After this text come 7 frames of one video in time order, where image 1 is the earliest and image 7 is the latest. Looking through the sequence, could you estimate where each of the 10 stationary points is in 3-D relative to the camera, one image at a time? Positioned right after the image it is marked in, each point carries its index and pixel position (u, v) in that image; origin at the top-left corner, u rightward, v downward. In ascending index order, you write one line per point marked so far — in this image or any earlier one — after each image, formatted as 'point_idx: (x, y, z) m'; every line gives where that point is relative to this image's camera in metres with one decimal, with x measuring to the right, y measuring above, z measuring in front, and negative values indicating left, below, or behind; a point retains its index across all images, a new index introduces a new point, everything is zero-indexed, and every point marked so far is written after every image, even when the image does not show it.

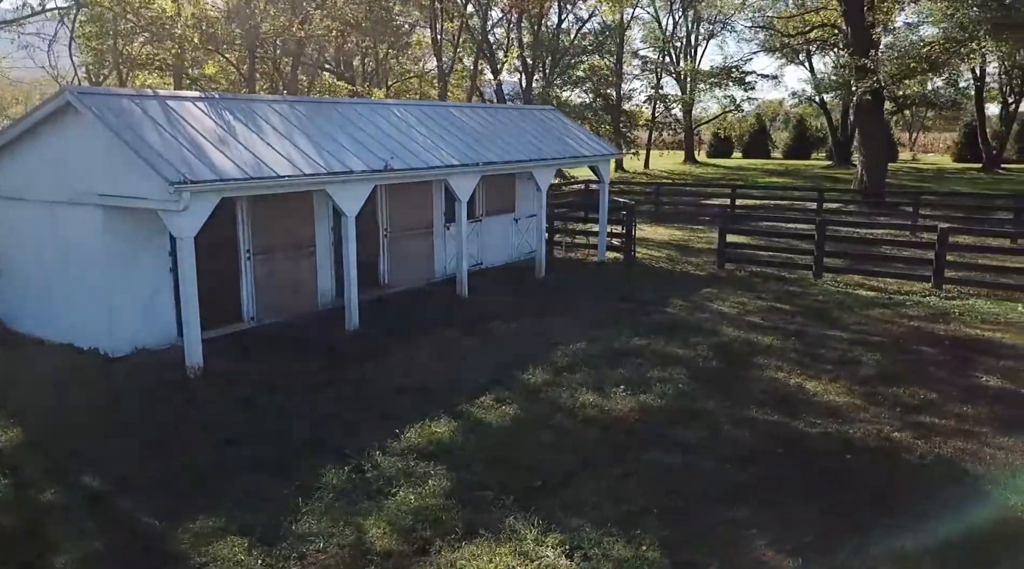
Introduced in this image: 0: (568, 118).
0: (+1.0, +2.5, +13.5) m
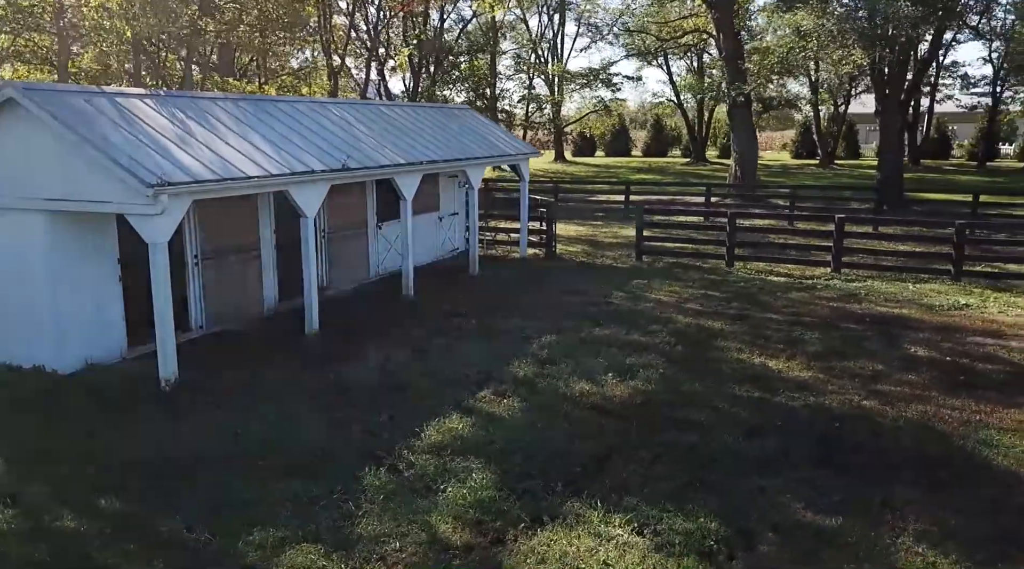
0: (-0.4, +2.6, +13.9) m
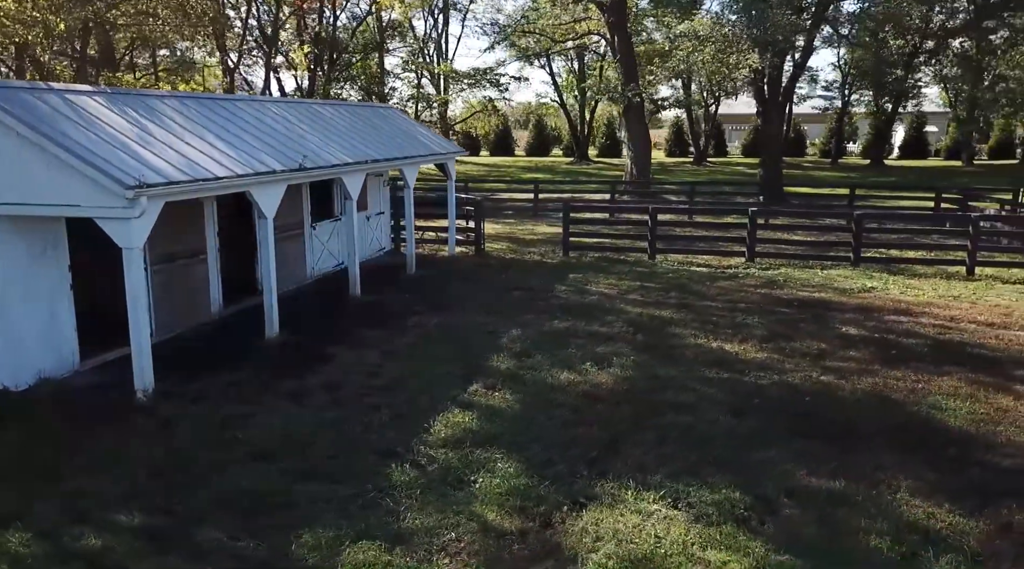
0: (-1.6, +2.6, +13.9) m
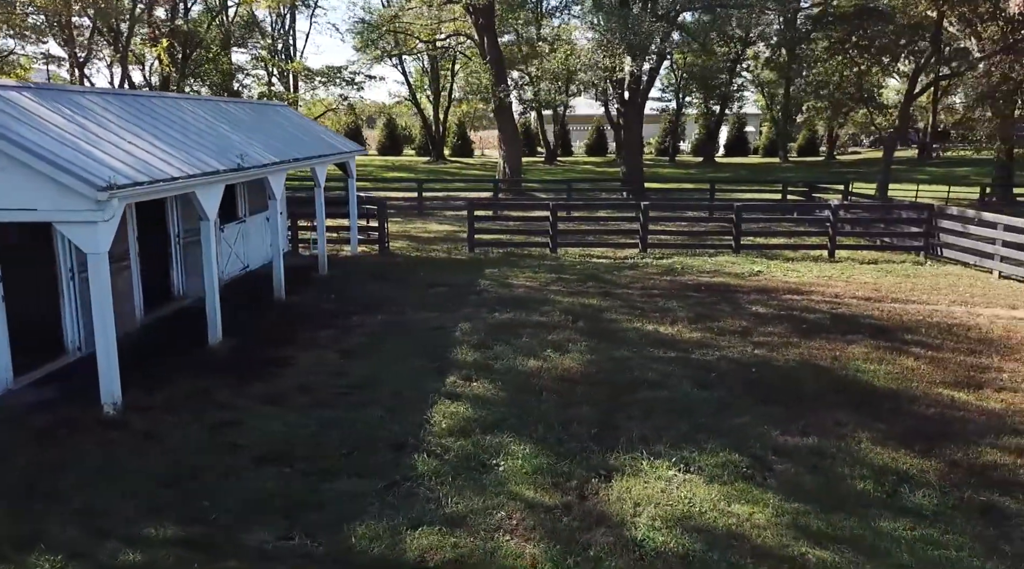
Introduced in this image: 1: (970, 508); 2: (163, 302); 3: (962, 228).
0: (-3.2, +2.6, +13.7) m
1: (+3.4, -1.7, +6.7) m
2: (-4.4, -0.2, +11.2) m
3: (+6.8, +0.8, +13.4) m
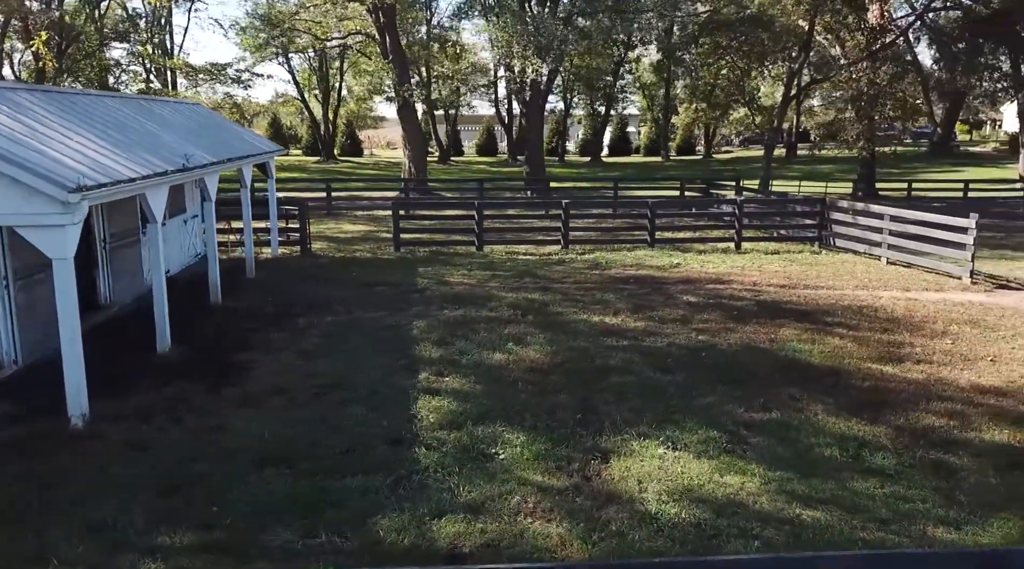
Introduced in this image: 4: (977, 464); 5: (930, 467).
0: (-4.4, +2.5, +13.4) m
1: (+3.4, -1.5, +7.5) m
2: (-5.0, -0.3, +10.6) m
3: (+5.6, +1.1, +14.6) m
4: (+3.9, -1.5, +7.6) m
5: (+3.5, -1.5, +7.5) m
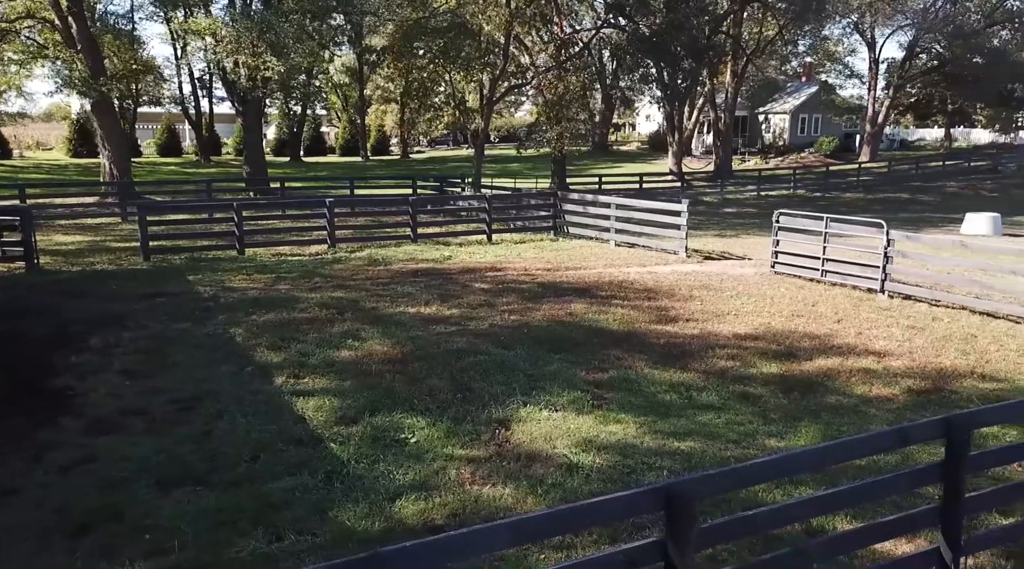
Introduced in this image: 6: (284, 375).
0: (-7.5, +2.2, +11.4) m
1: (+2.3, -1.2, +9.2) m
2: (-6.8, -0.6, +8.7) m
3: (+1.3, +1.4, +16.6) m
4: (+2.7, -1.1, +9.5) m
5: (+2.4, -1.2, +9.2) m
6: (-2.3, -0.8, +8.8) m
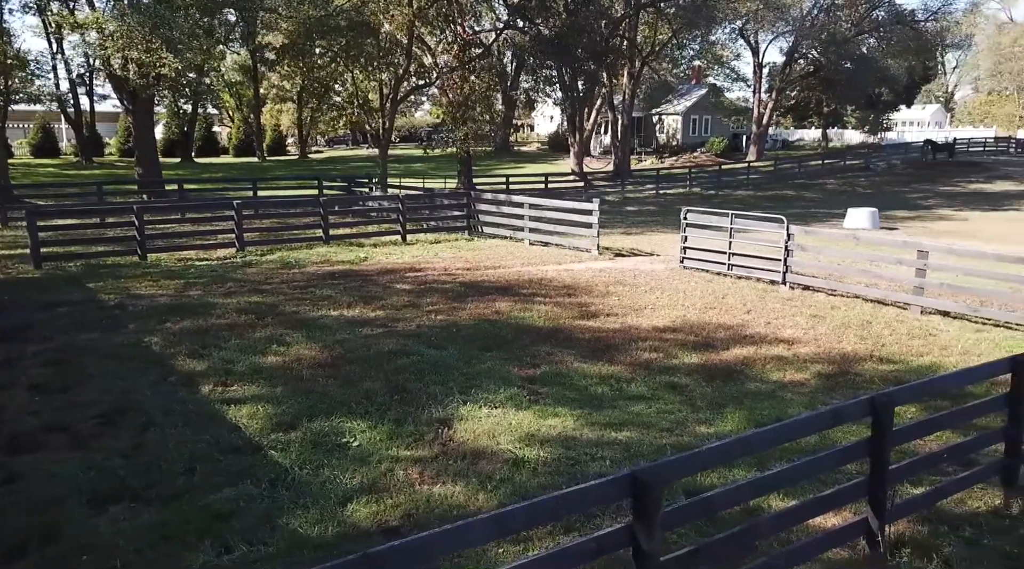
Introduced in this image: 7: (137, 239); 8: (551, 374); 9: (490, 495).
0: (-8.4, +2.0, +10.5) m
1: (+1.6, -1.1, +9.4) m
2: (-7.3, -0.8, +7.8) m
3: (-0.4, +1.4, +16.6) m
4: (+2.0, -1.1, +9.7) m
5: (+1.7, -1.1, +9.5) m
6: (-2.9, -0.9, +8.5) m
7: (-5.6, +0.7, +13.4) m
8: (+0.4, -0.9, +9.4) m
9: (-0.2, -1.6, +6.7) m
